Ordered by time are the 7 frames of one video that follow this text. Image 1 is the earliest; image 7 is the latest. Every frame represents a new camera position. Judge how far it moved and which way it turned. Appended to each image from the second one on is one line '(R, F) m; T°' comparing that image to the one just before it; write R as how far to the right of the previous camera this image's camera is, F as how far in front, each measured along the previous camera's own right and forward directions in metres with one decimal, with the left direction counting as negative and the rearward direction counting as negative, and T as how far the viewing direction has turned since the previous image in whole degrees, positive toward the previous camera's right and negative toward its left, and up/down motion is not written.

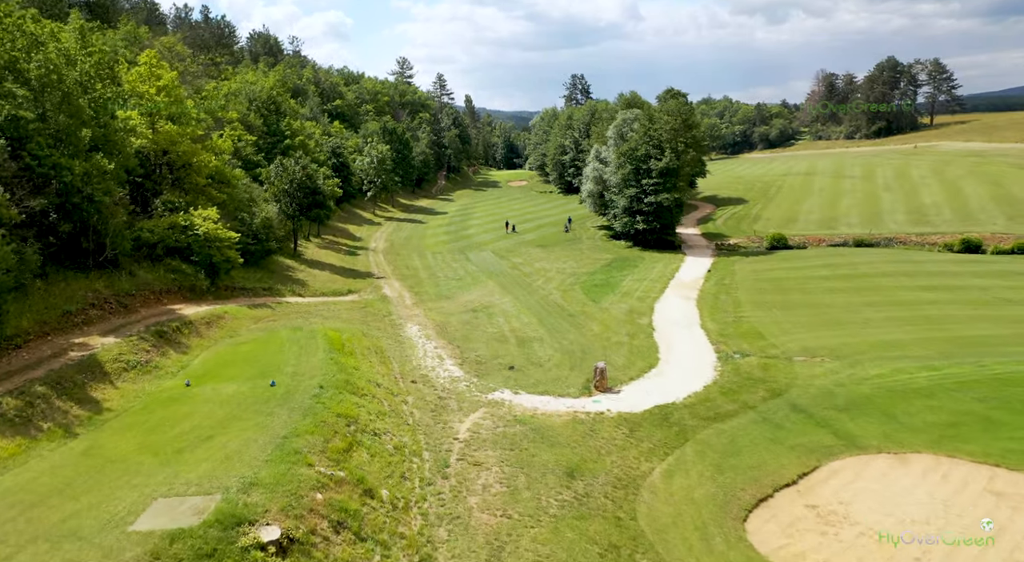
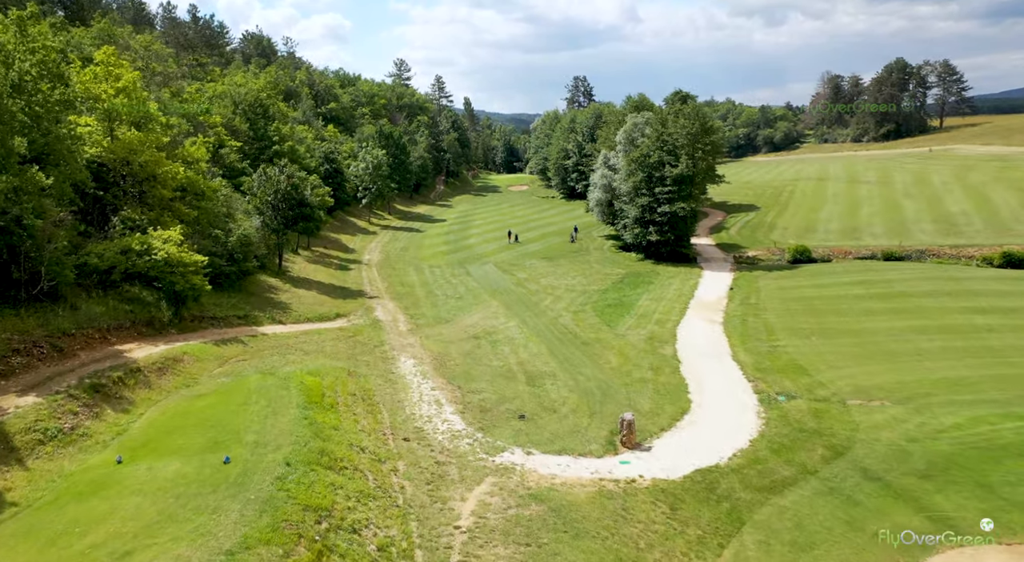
(-0.4, +4.4) m; 0°
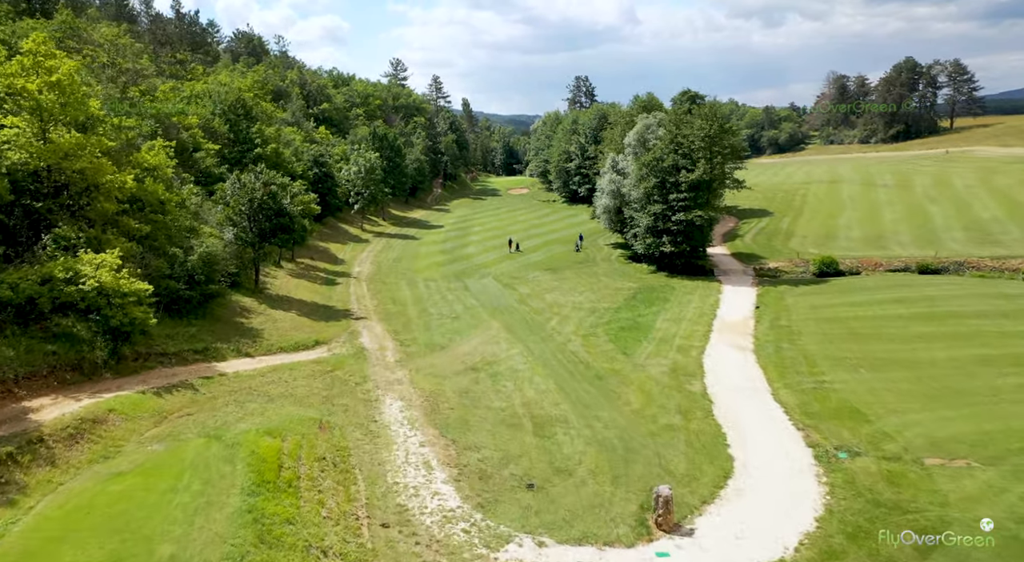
(-0.2, +4.8) m; 0°
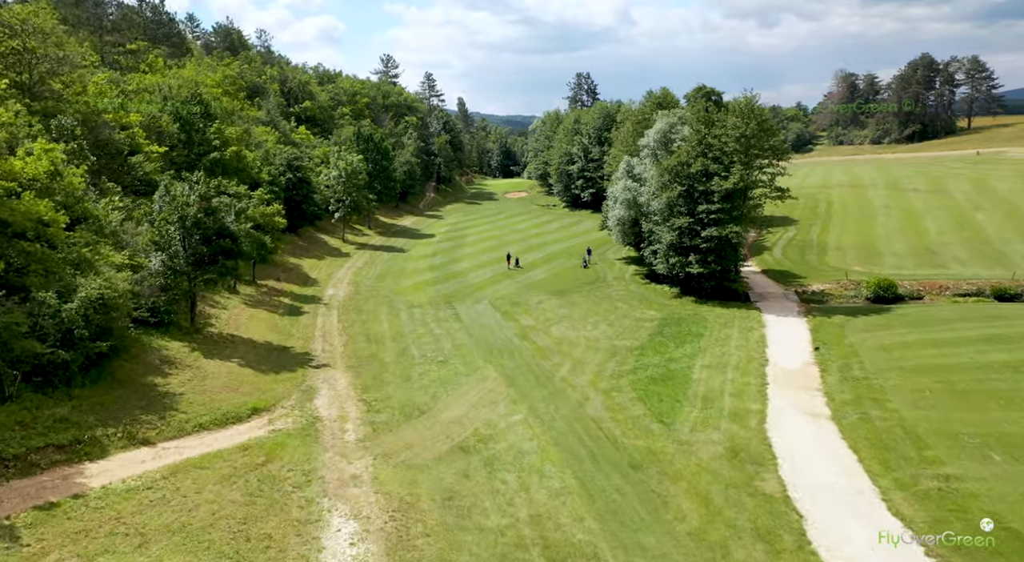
(-0.2, +8.7) m; 0°
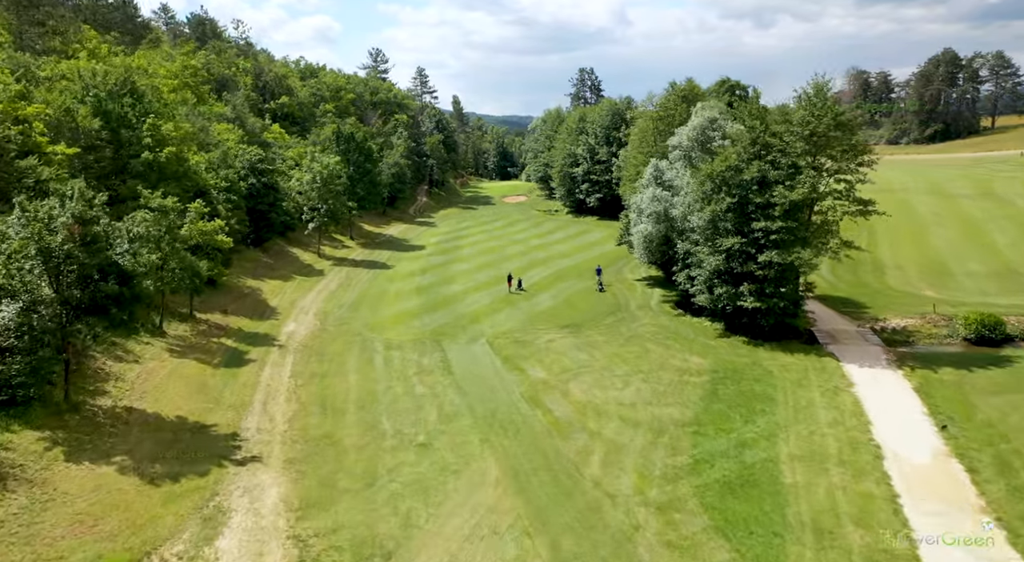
(-0.5, +10.2) m; 0°
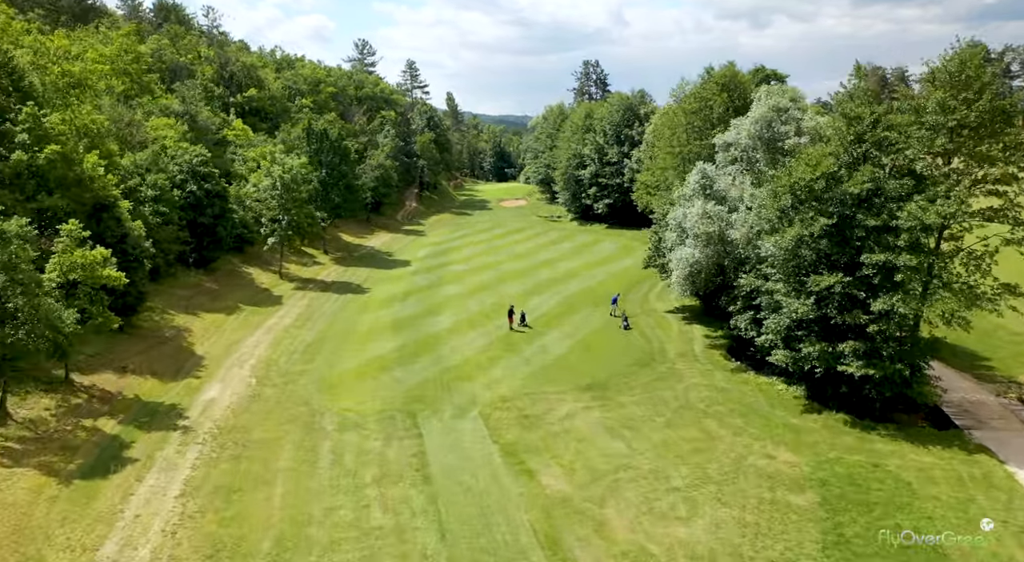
(-0.3, +11.4) m; 0°
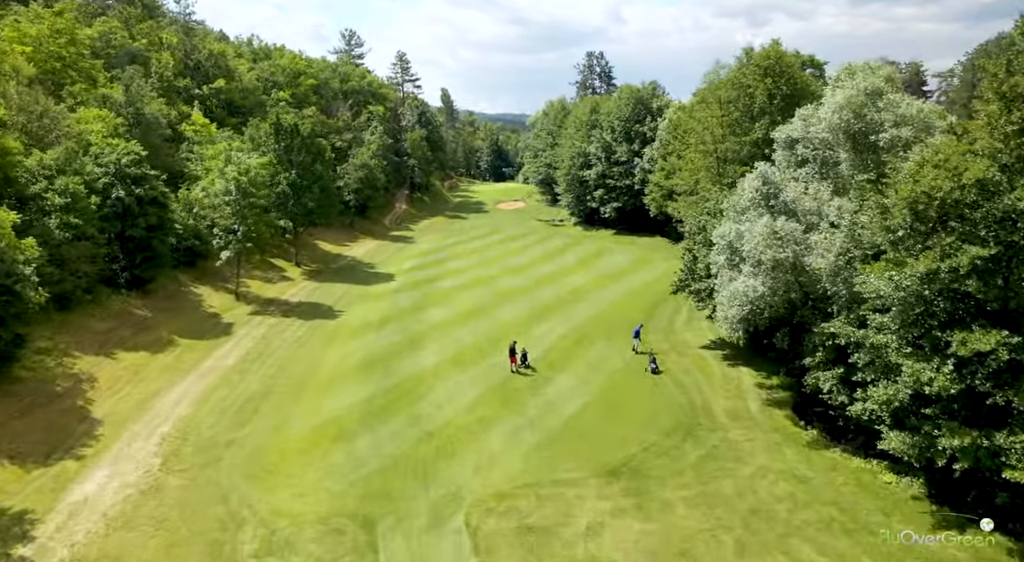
(0.0, +9.0) m; 0°
